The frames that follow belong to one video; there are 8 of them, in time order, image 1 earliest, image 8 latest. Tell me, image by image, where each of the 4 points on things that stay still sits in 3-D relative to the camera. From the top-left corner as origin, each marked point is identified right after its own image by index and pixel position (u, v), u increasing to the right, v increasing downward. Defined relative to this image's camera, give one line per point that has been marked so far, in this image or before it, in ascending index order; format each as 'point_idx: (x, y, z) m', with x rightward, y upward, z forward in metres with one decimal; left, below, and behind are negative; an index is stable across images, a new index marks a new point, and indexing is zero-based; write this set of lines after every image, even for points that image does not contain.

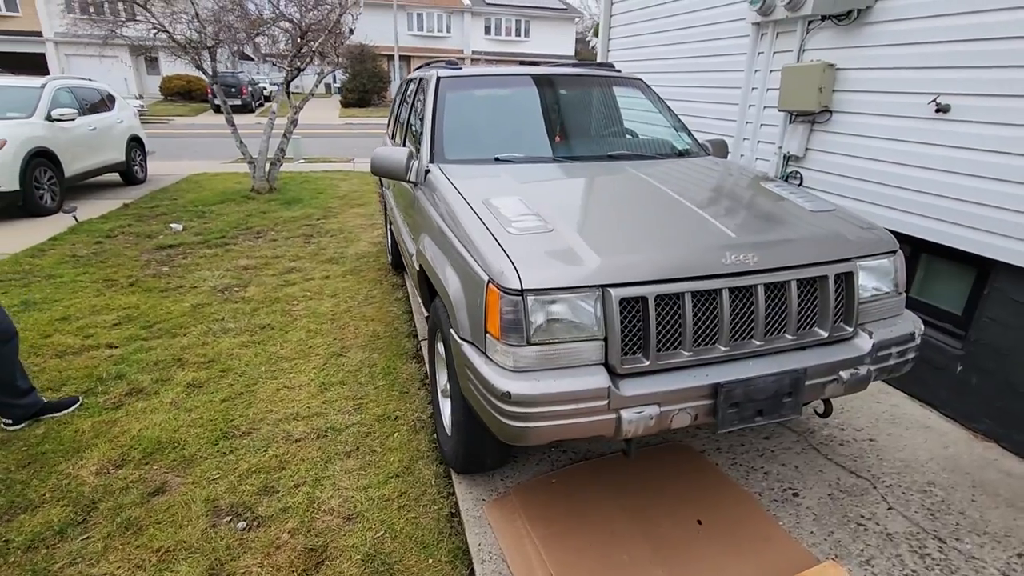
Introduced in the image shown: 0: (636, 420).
0: (+0.4, -0.4, +1.7) m
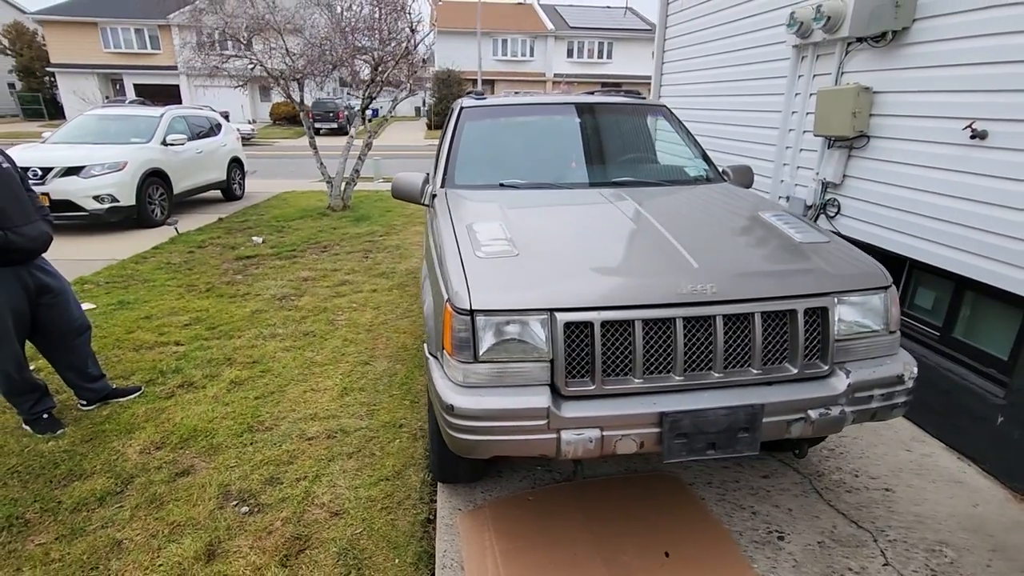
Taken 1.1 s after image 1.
0: (+0.2, -0.5, +1.8) m
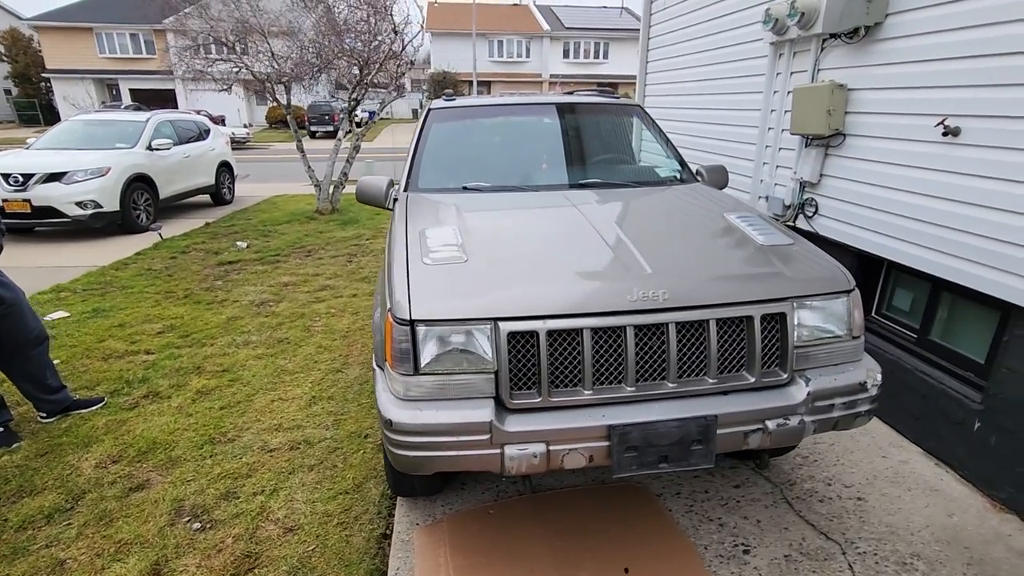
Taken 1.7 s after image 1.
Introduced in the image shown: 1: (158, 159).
0: (0.0, -0.6, +1.7) m
1: (-6.1, +2.2, +9.0) m
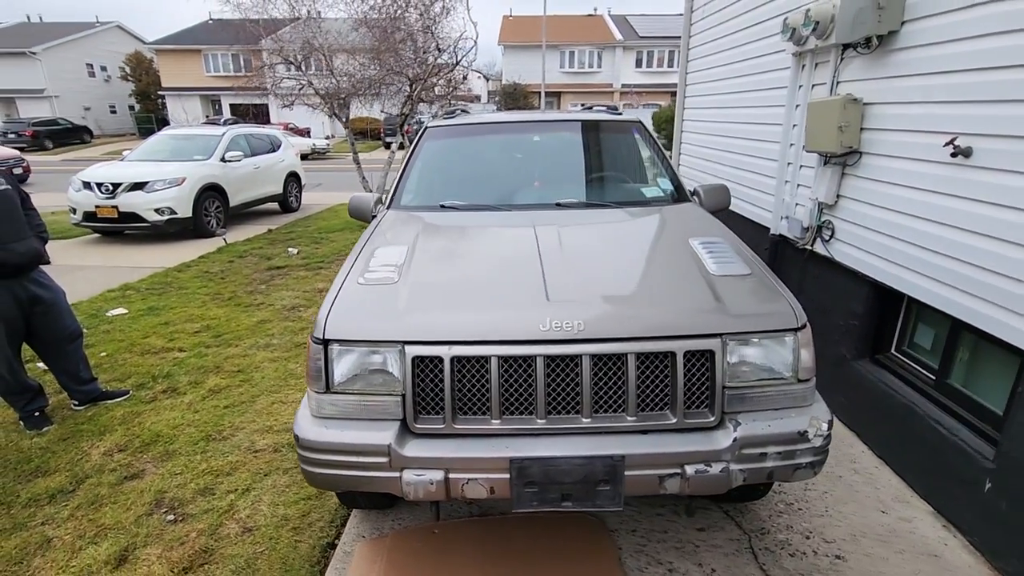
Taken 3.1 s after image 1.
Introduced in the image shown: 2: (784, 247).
0: (-0.3, -0.6, +1.7) m
1: (-5.3, +2.2, +9.8) m
2: (+2.0, +0.3, +3.9) m
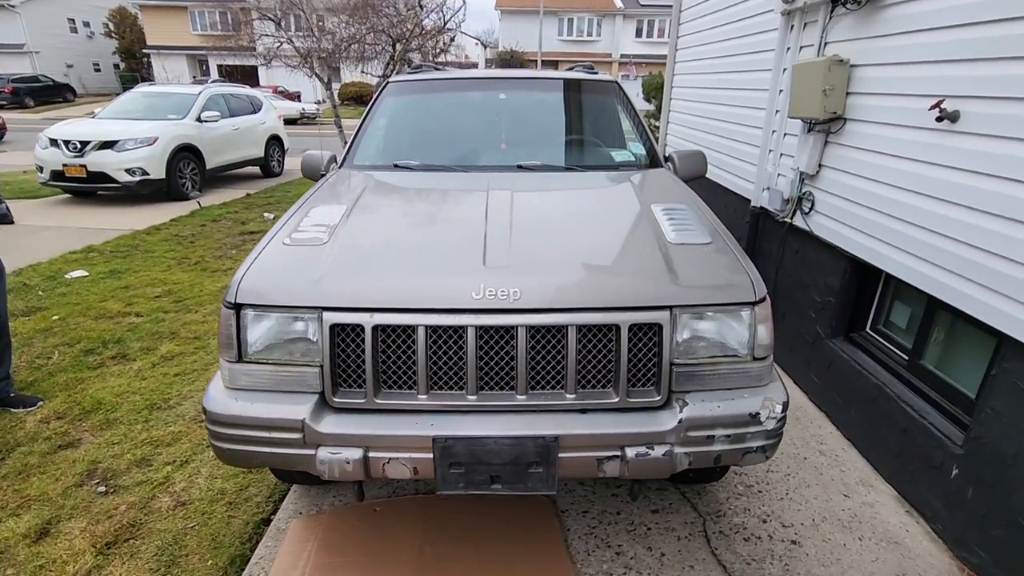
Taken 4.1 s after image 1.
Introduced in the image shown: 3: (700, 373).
0: (-0.5, -0.5, +1.6) m
1: (-5.6, +2.9, +9.5) m
2: (+1.8, +0.5, +3.8) m
3: (+0.6, -0.3, +1.6) m
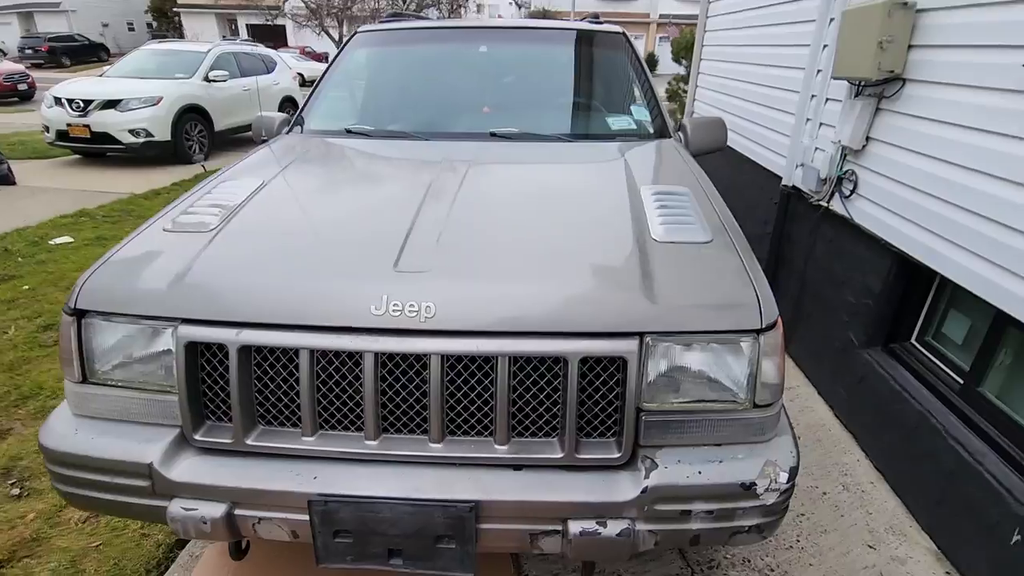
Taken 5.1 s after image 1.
0: (-0.8, -0.5, +1.2) m
1: (-5.2, +3.5, +9.2) m
2: (+1.7, +0.5, +3.2) m
3: (+0.4, -0.3, +1.2) m
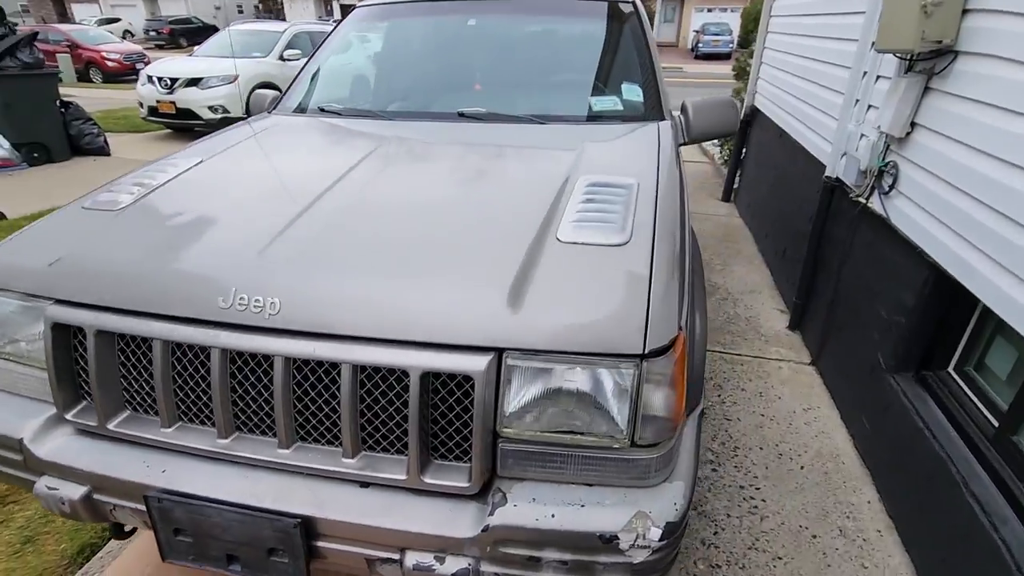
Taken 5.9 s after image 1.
0: (-1.1, -0.5, +1.2) m
1: (-4.1, +4.0, +9.6) m
2: (+1.7, +0.5, +2.8) m
3: (+0.1, -0.3, +1.0) m
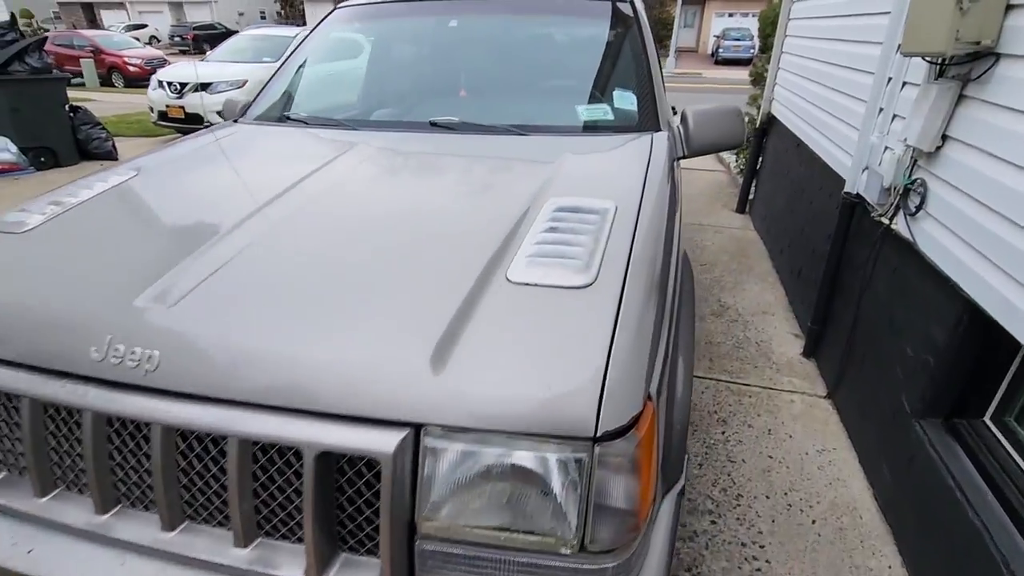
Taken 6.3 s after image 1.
0: (-1.2, -0.6, +1.0) m
1: (-3.9, +3.9, +9.5) m
2: (+1.7, +0.4, +2.5) m
3: (-0.1, -0.4, +0.8) m
